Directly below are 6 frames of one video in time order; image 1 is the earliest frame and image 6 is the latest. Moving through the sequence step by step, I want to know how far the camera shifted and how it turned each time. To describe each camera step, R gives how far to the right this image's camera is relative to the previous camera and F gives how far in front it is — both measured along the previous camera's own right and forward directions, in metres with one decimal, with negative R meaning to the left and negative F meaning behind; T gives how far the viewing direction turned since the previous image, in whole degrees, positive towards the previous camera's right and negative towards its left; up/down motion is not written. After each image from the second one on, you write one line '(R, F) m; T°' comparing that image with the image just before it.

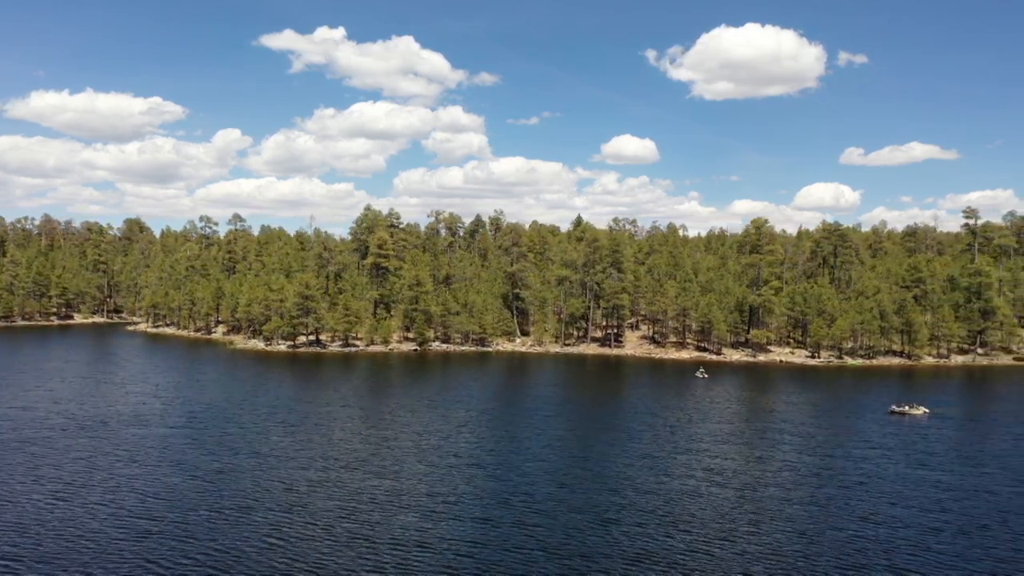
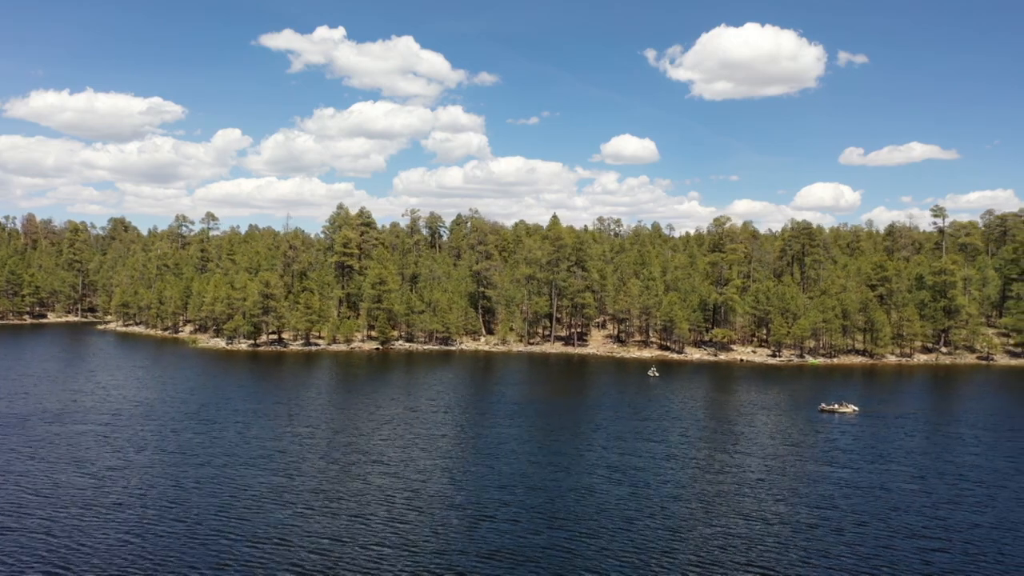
(+3.8, +0.1) m; 0°
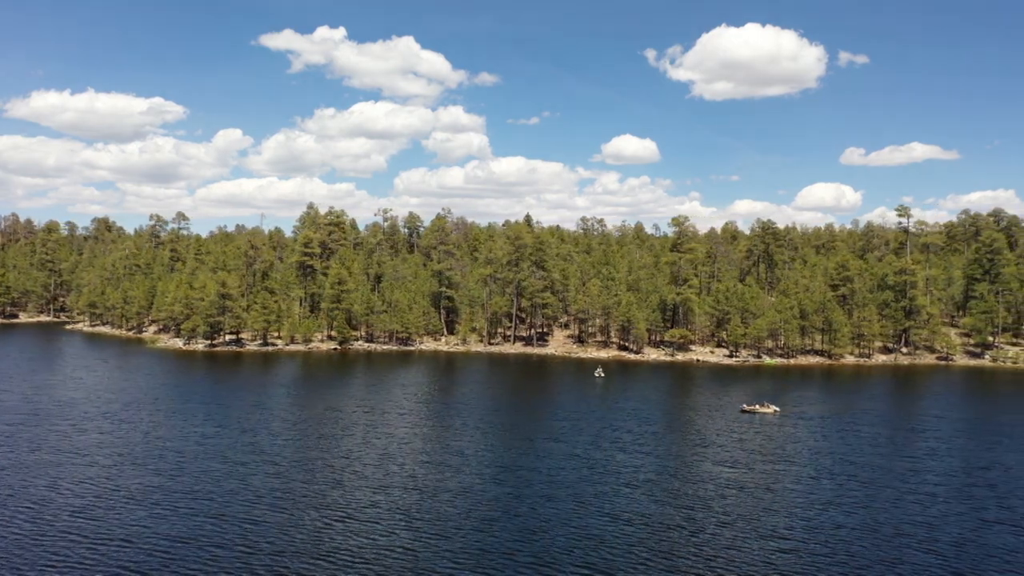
(+4.3, +0.1) m; 0°
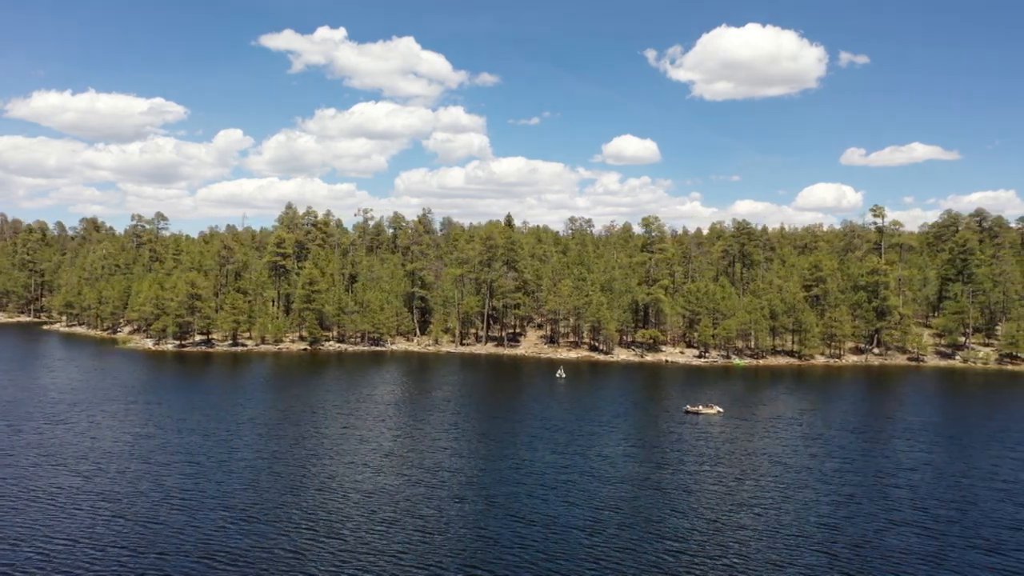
(+3.0, 0.0) m; 0°
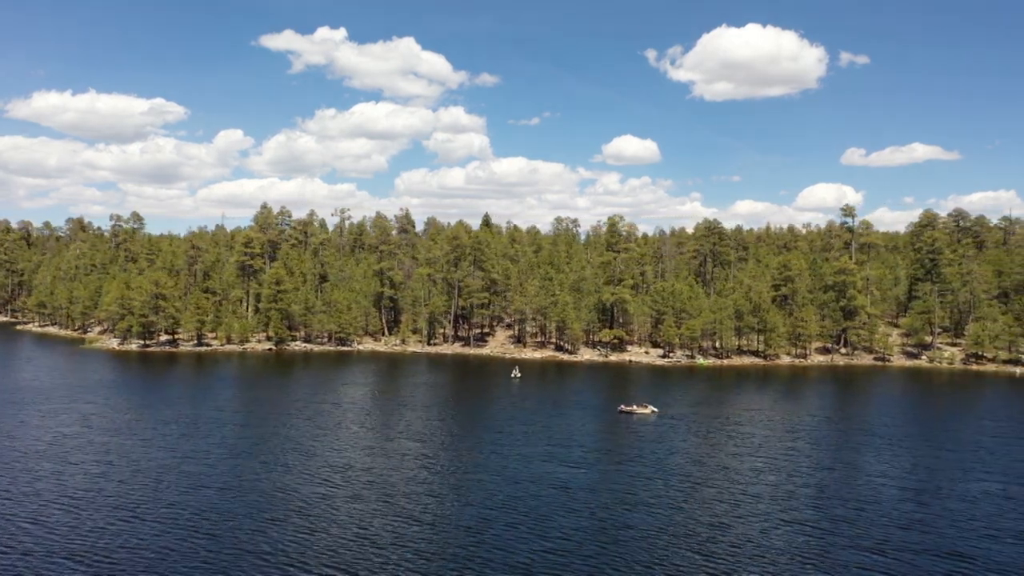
(+3.5, +0.1) m; 0°
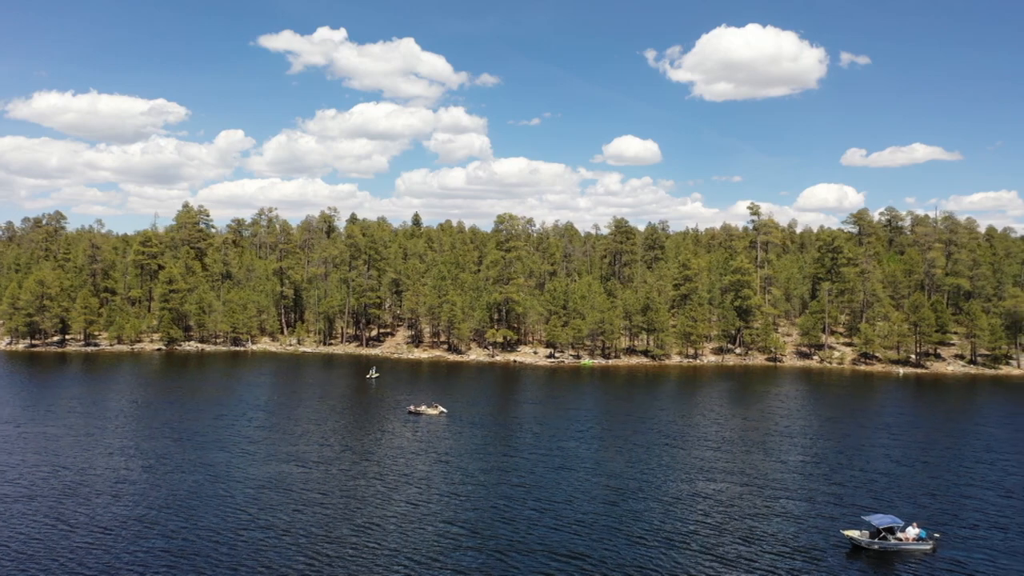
(+10.9, +0.3) m; 0°
